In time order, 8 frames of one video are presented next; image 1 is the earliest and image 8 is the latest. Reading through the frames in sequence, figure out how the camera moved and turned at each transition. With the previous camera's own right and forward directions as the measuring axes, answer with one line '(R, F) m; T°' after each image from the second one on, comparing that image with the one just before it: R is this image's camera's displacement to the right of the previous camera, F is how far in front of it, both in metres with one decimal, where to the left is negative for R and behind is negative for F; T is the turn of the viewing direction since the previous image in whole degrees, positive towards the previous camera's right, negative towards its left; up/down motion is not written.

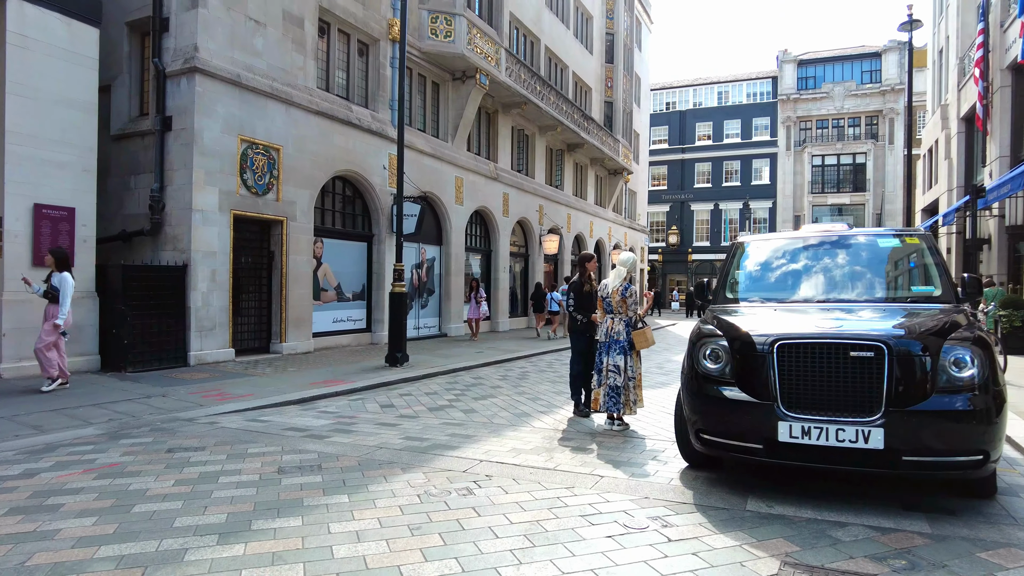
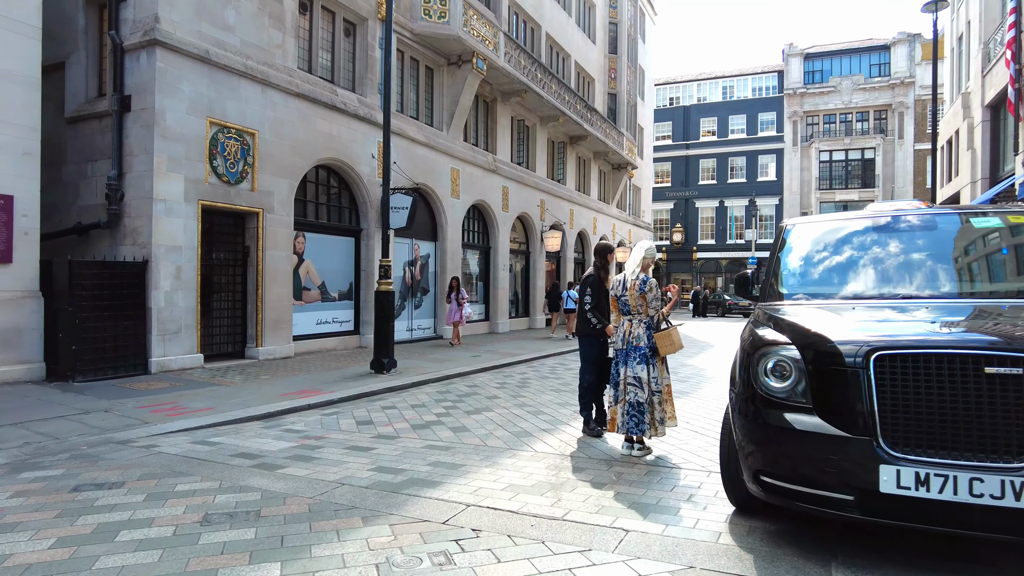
(0.0, +1.2) m; 0°
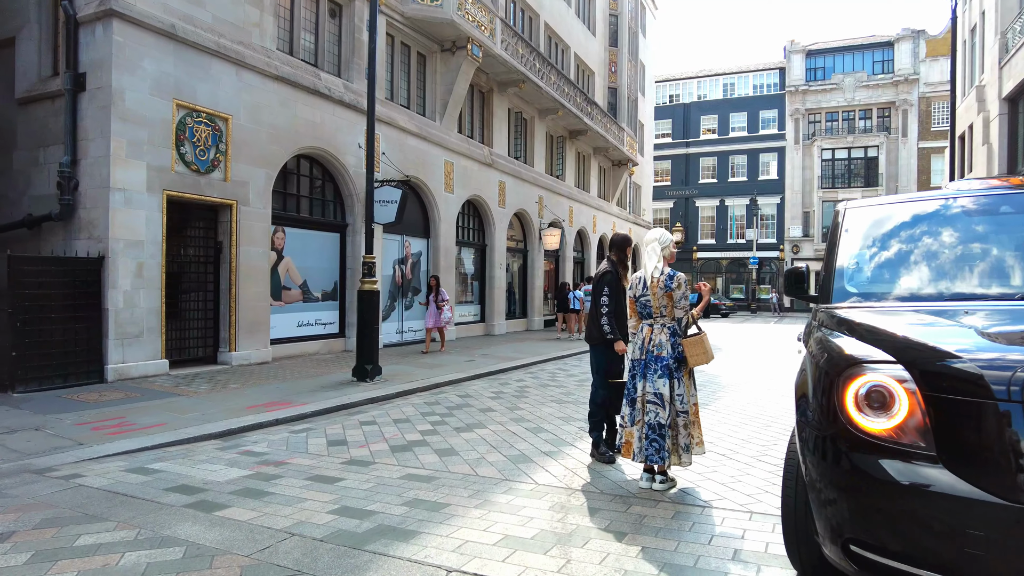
(0.0, +1.0) m; 0°
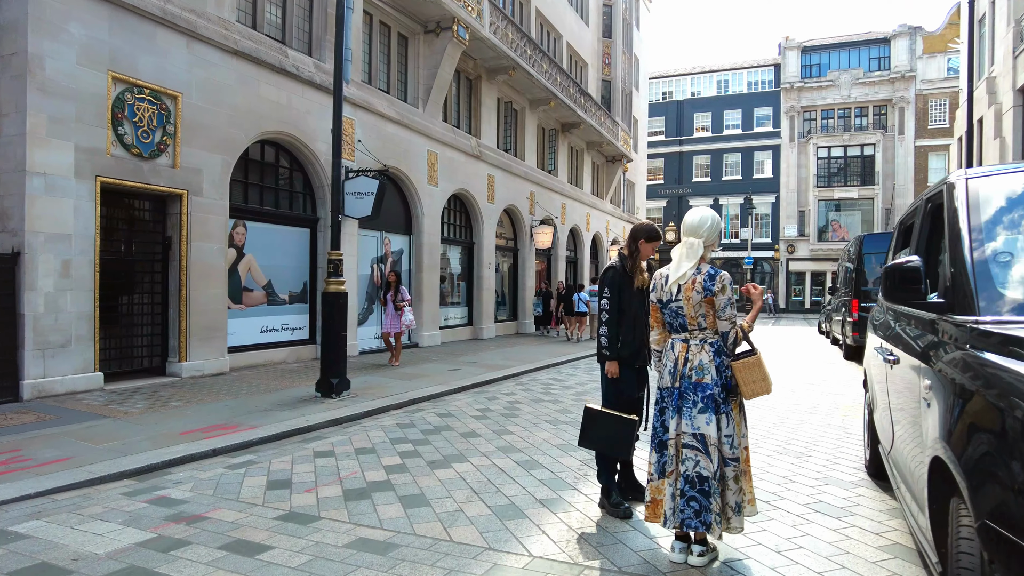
(0.0, +1.3) m; +1°
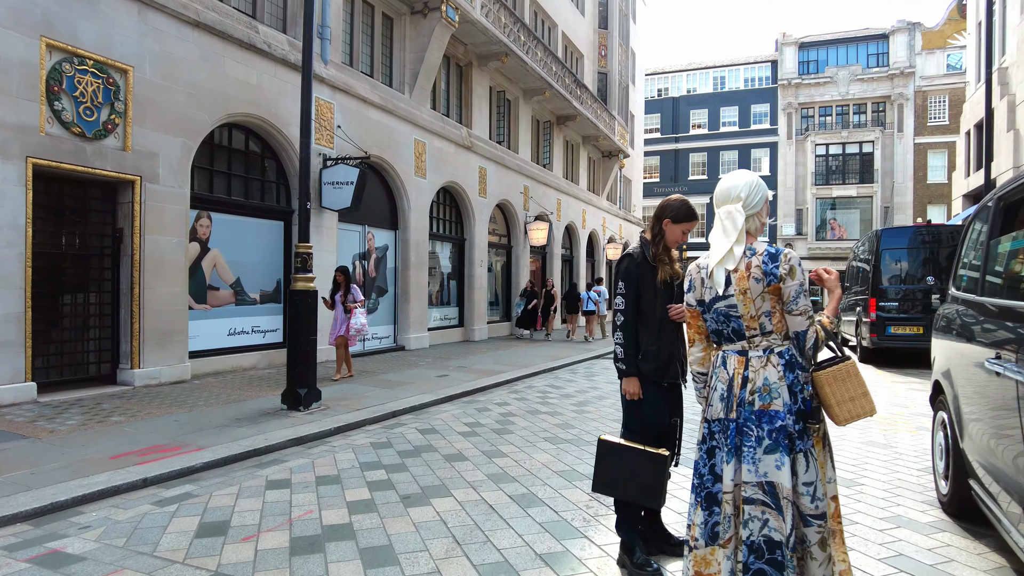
(0.0, +1.0) m; +1°
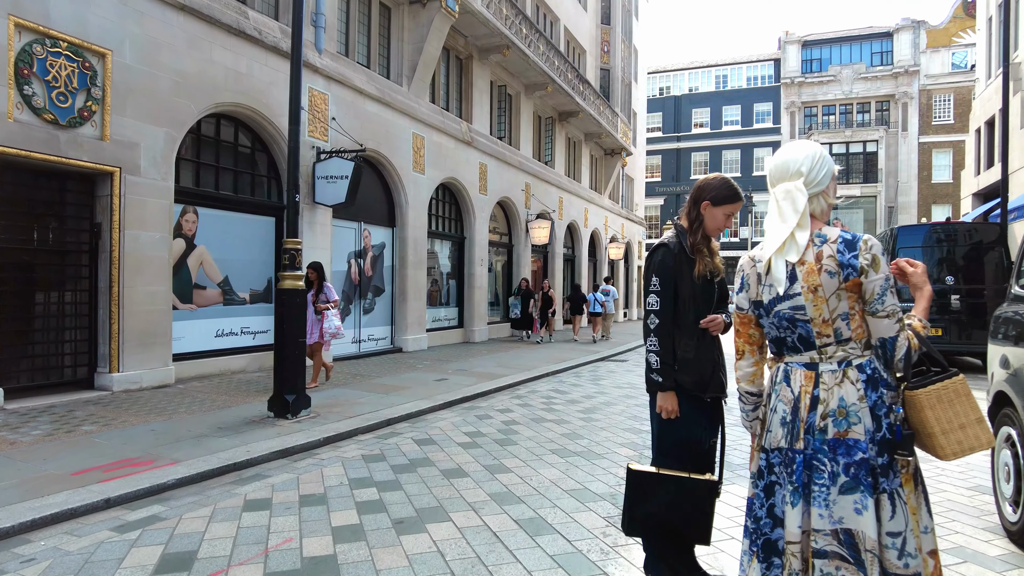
(0.0, +0.5) m; 0°
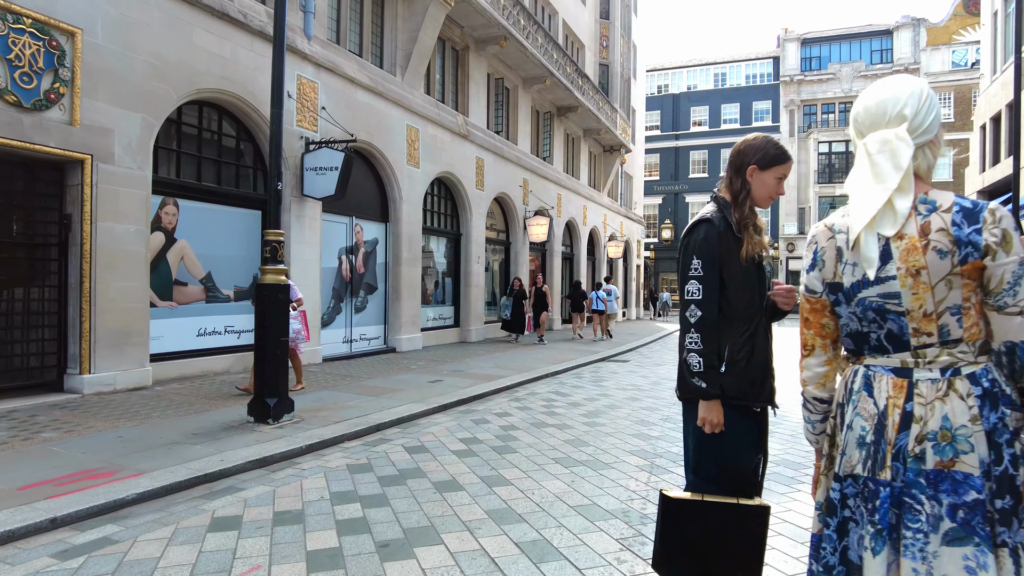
(0.0, +0.5) m; 0°
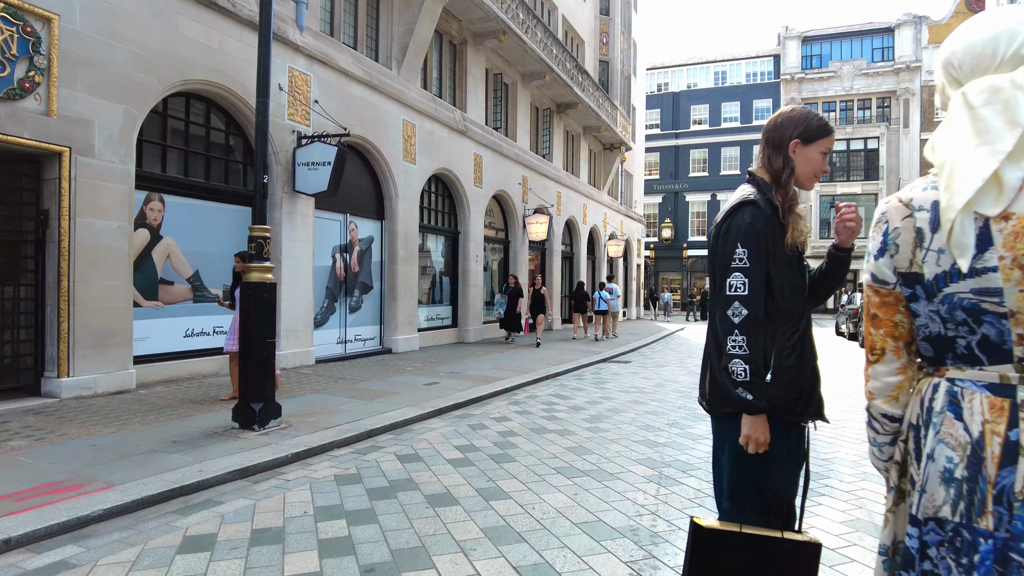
(0.0, +0.3) m; 0°
